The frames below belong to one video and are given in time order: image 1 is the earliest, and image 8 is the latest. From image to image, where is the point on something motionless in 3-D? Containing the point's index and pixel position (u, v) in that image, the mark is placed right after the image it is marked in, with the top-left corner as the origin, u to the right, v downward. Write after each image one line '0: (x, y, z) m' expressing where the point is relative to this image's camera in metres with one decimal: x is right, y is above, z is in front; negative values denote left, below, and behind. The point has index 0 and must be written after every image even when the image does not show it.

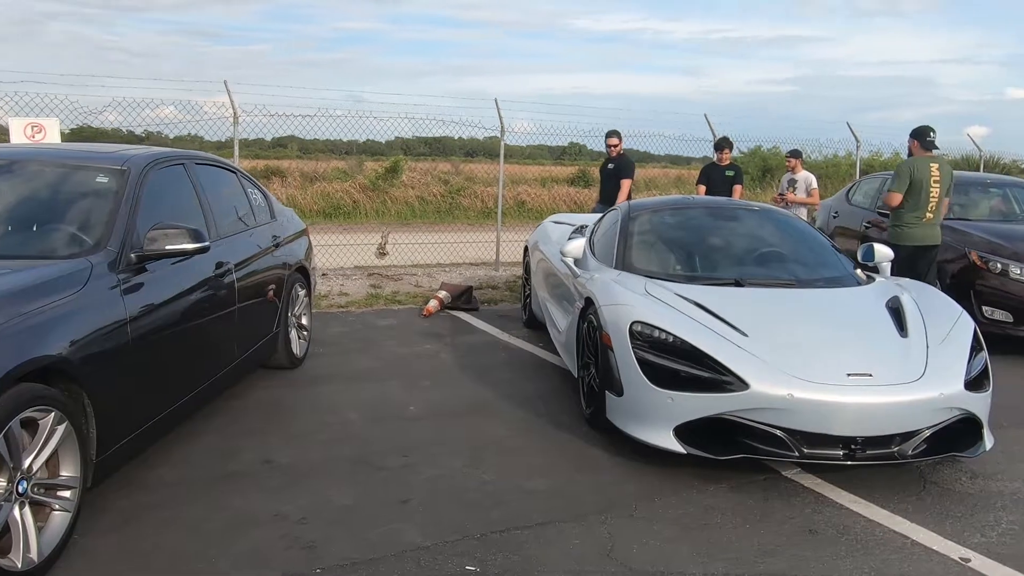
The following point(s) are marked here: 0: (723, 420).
0: (+0.9, -0.6, +3.5) m
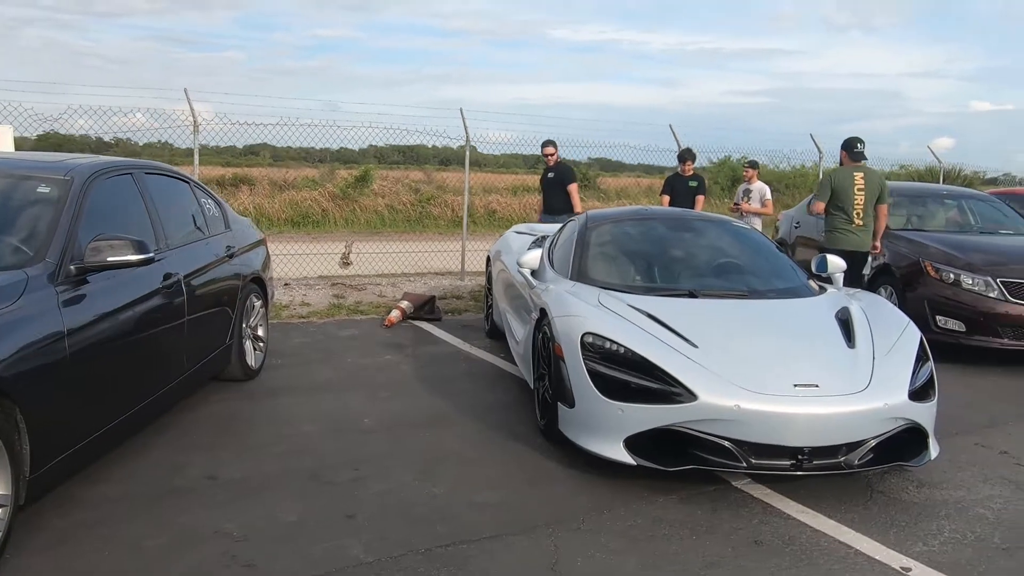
0: (+0.7, -0.6, +3.5) m
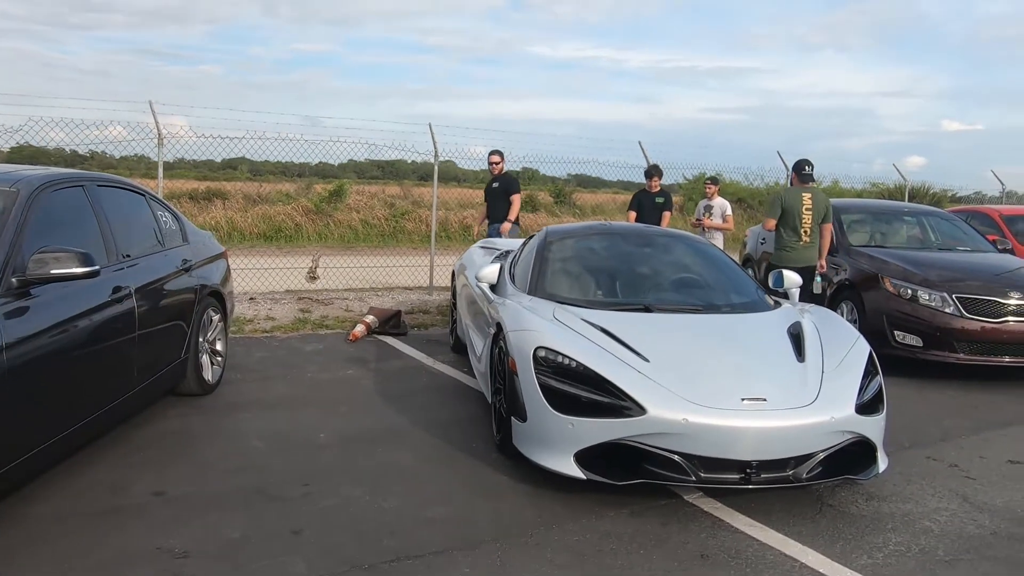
0: (+0.5, -0.7, +3.5) m
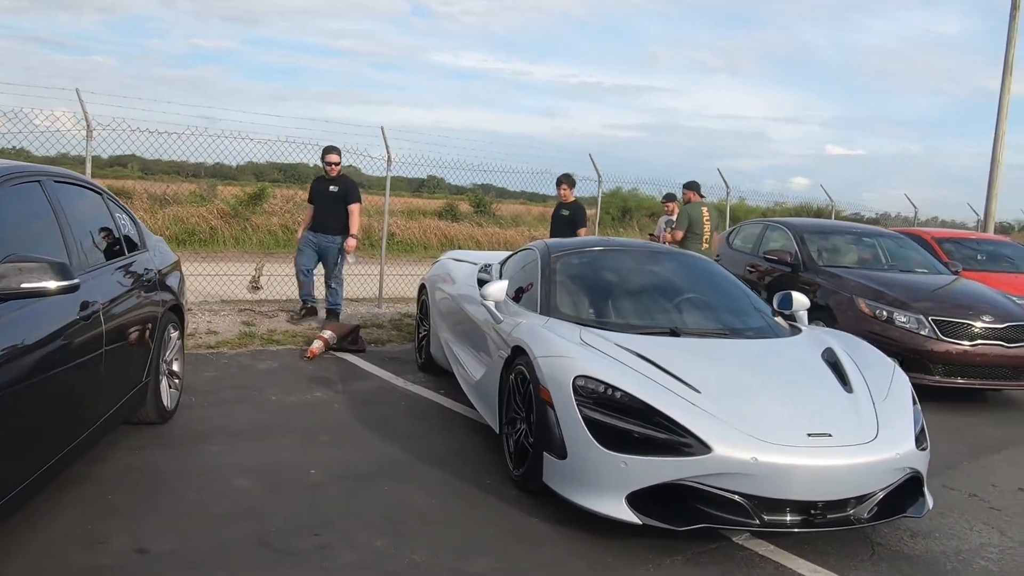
0: (+0.7, -0.8, +3.2) m
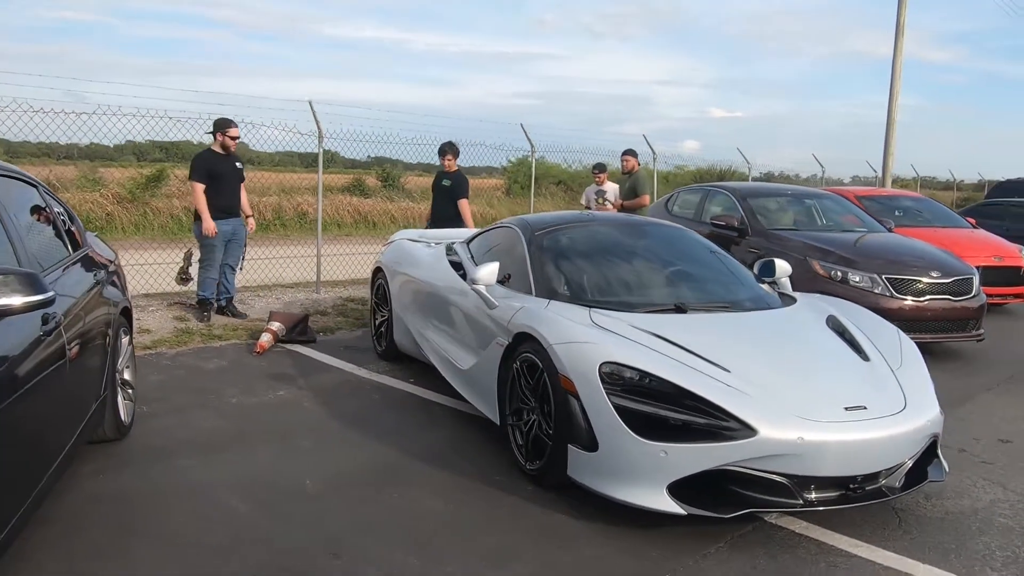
0: (+0.8, -0.7, +3.0) m
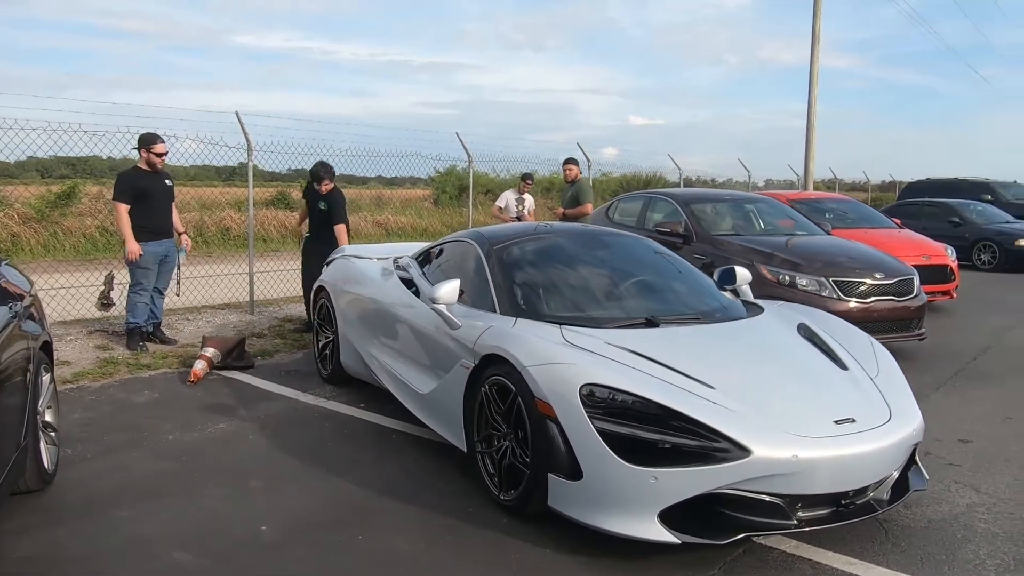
0: (+0.7, -0.8, +2.9) m
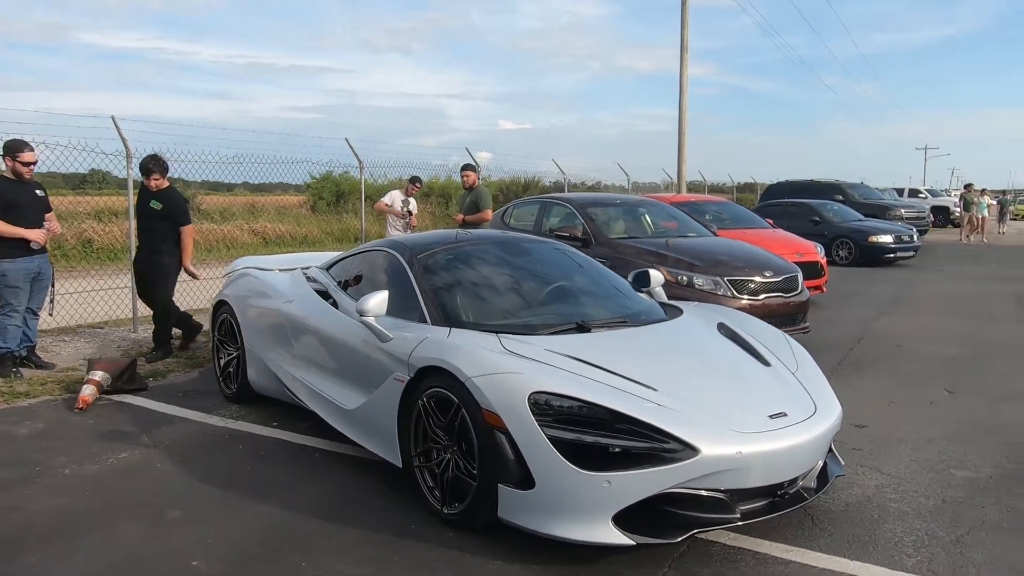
0: (+0.6, -0.8, +3.0) m
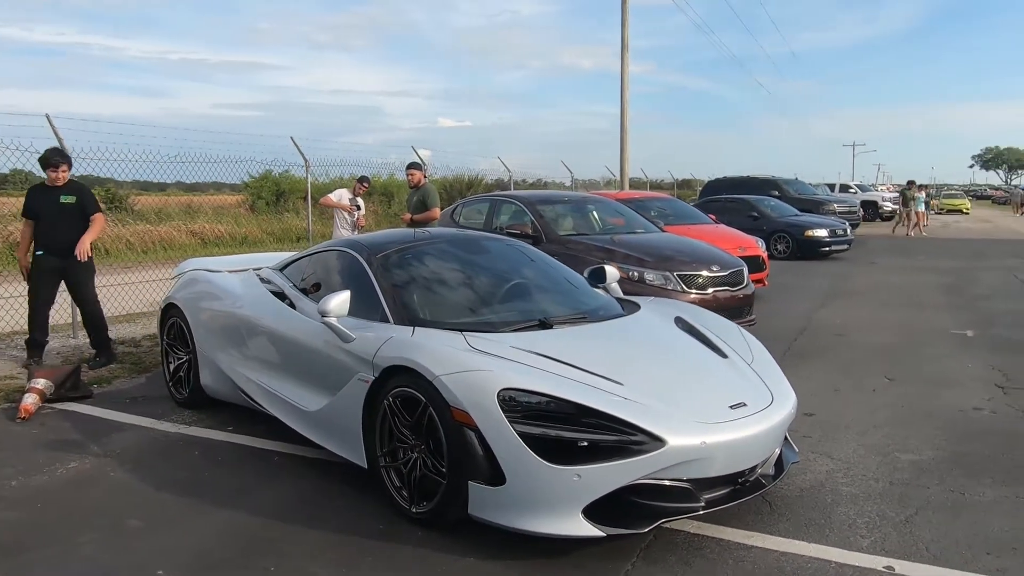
0: (+0.5, -0.8, +3.0) m
